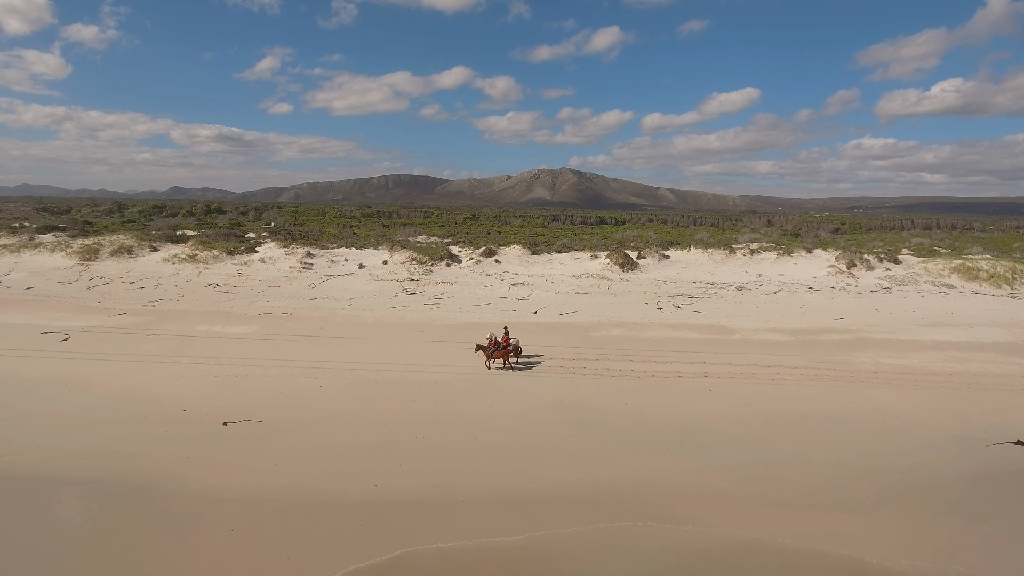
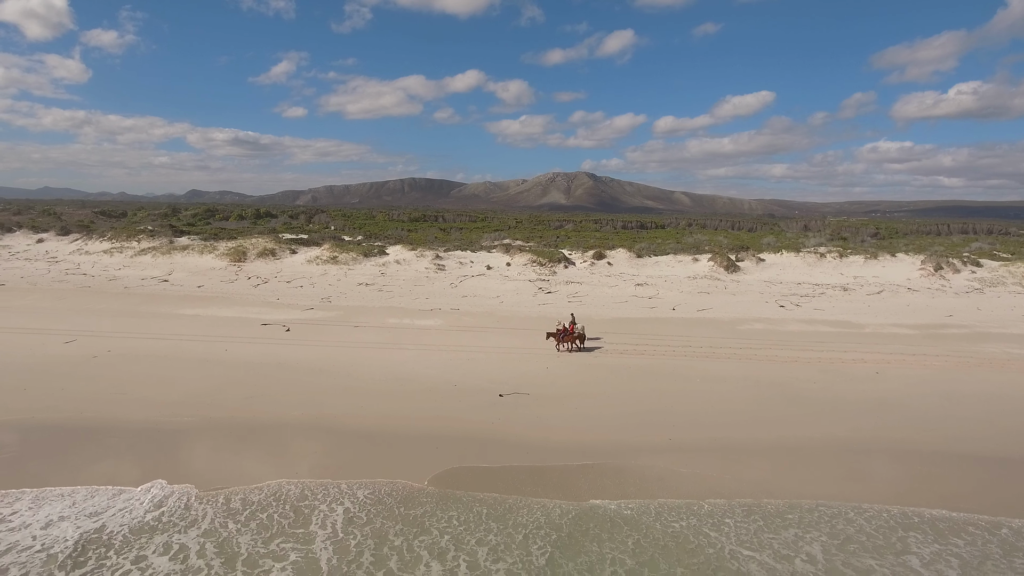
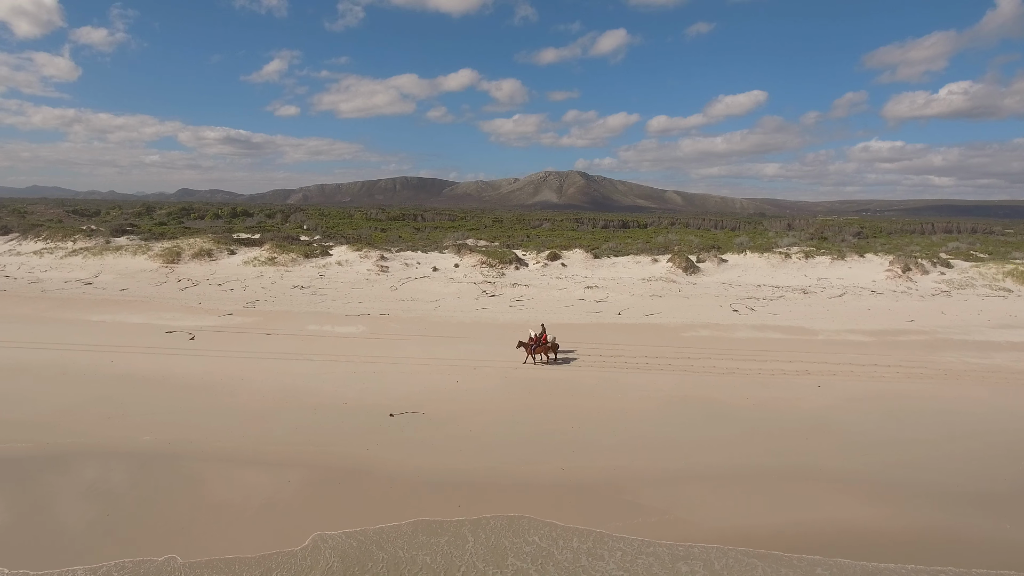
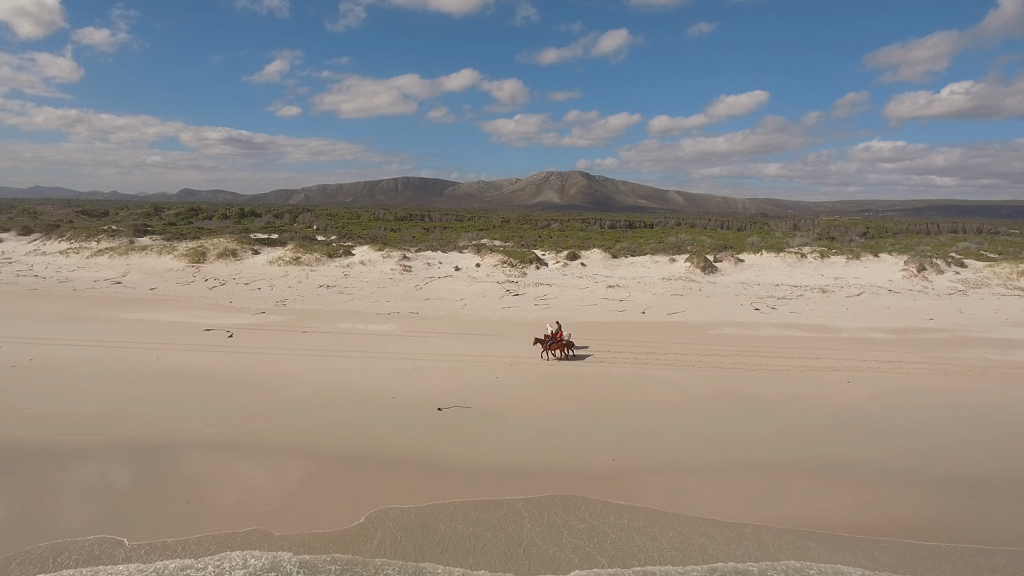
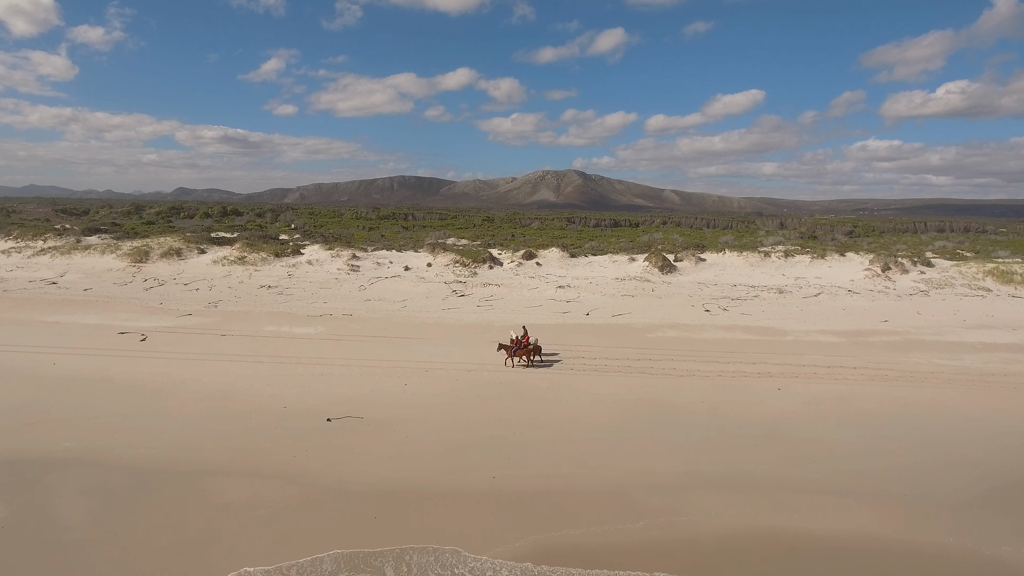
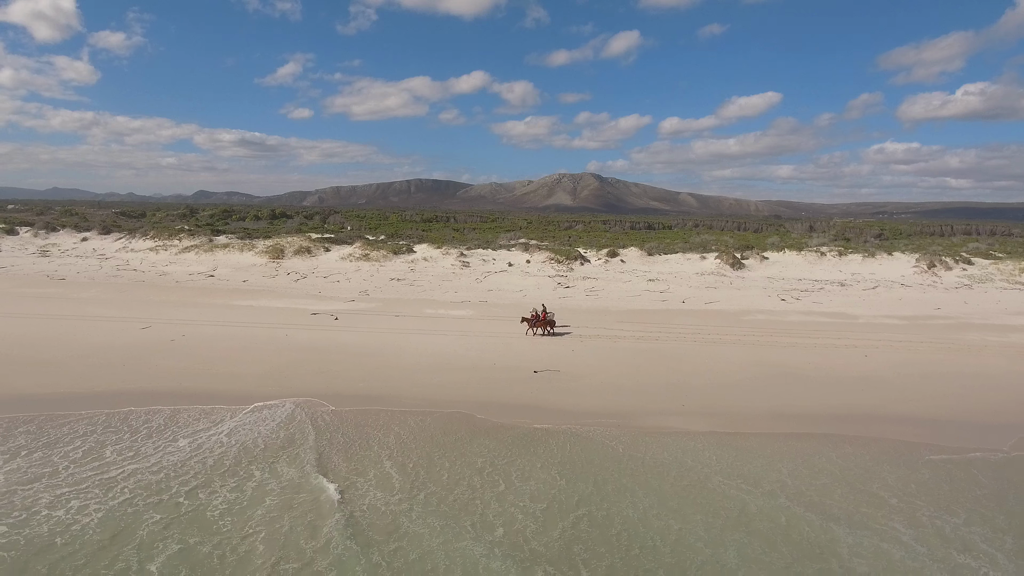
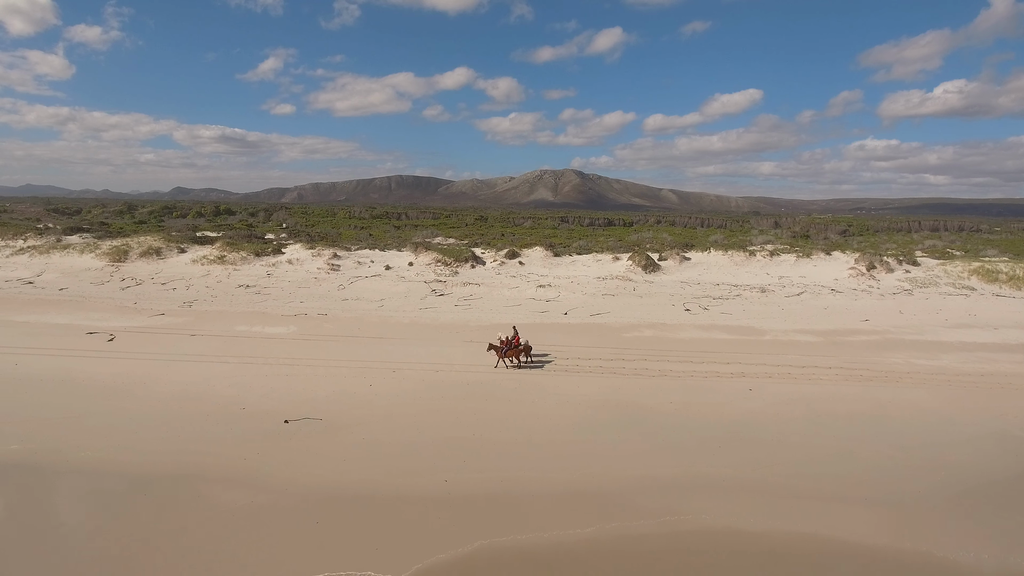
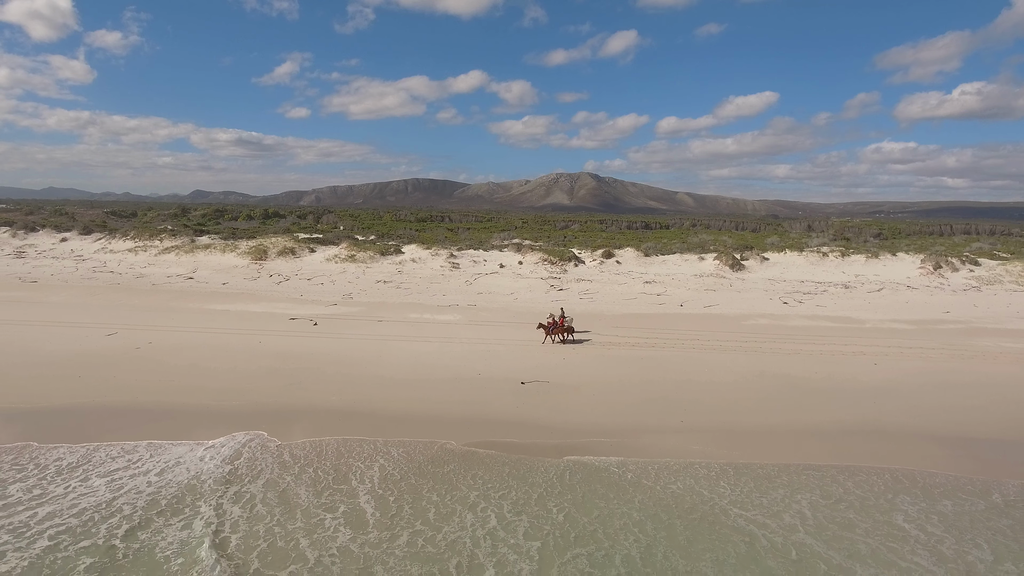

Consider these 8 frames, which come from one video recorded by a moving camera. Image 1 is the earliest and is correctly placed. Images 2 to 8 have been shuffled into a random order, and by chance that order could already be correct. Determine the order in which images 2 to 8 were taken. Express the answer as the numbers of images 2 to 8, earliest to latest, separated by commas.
7, 5, 3, 4, 2, 8, 6
